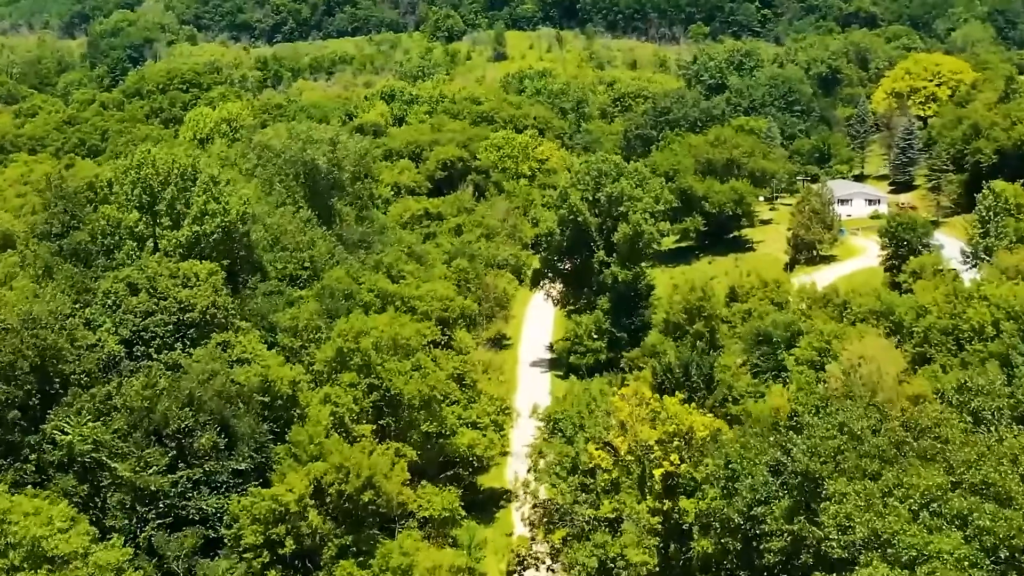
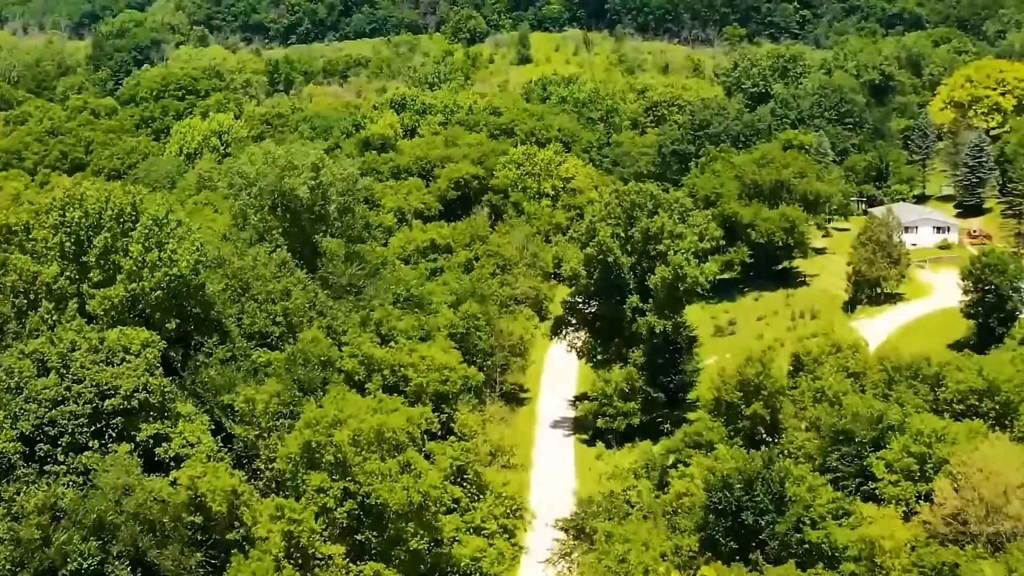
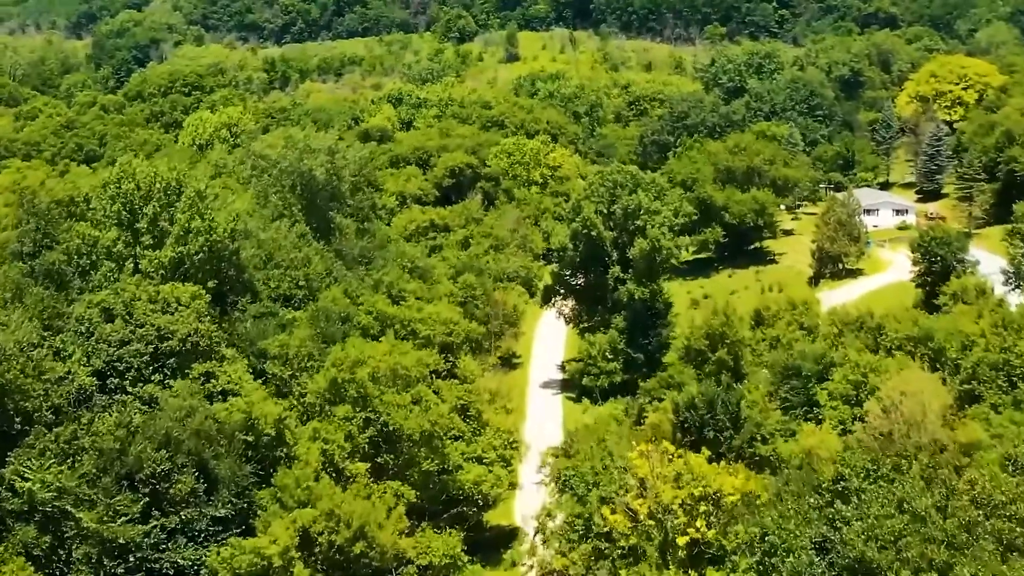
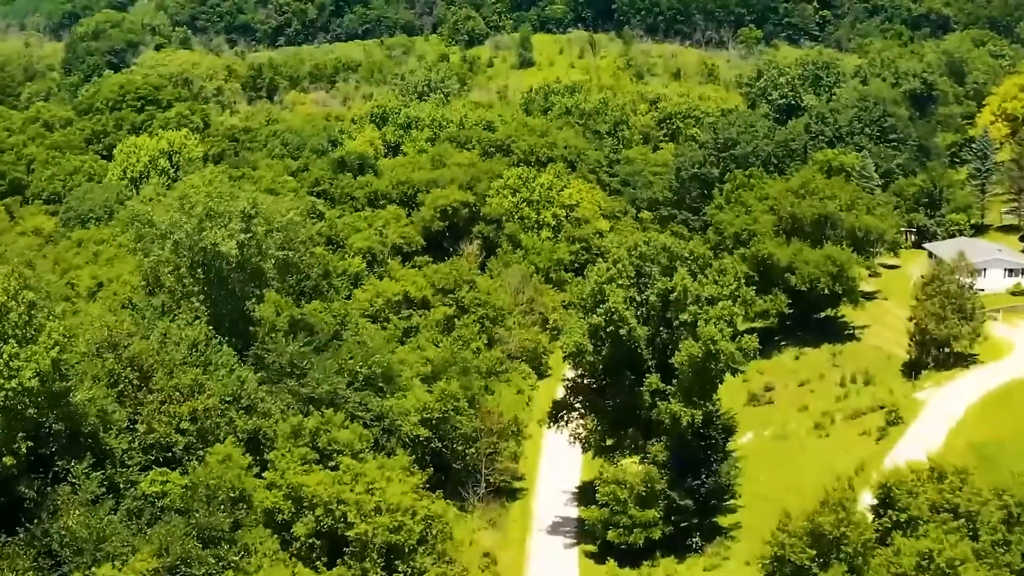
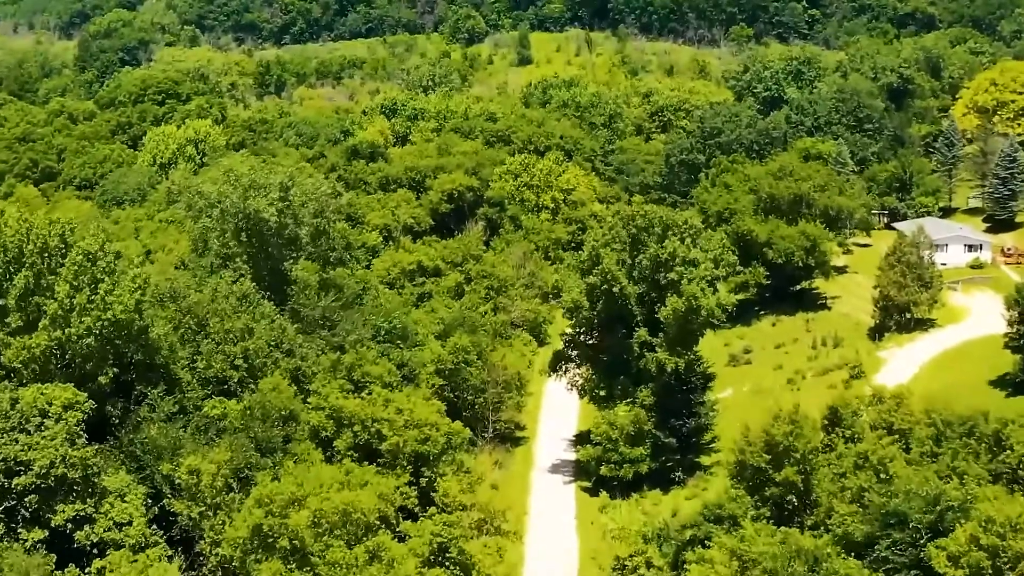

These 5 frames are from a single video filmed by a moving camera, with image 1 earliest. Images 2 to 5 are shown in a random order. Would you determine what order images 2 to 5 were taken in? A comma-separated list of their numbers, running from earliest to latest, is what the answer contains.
3, 2, 5, 4
